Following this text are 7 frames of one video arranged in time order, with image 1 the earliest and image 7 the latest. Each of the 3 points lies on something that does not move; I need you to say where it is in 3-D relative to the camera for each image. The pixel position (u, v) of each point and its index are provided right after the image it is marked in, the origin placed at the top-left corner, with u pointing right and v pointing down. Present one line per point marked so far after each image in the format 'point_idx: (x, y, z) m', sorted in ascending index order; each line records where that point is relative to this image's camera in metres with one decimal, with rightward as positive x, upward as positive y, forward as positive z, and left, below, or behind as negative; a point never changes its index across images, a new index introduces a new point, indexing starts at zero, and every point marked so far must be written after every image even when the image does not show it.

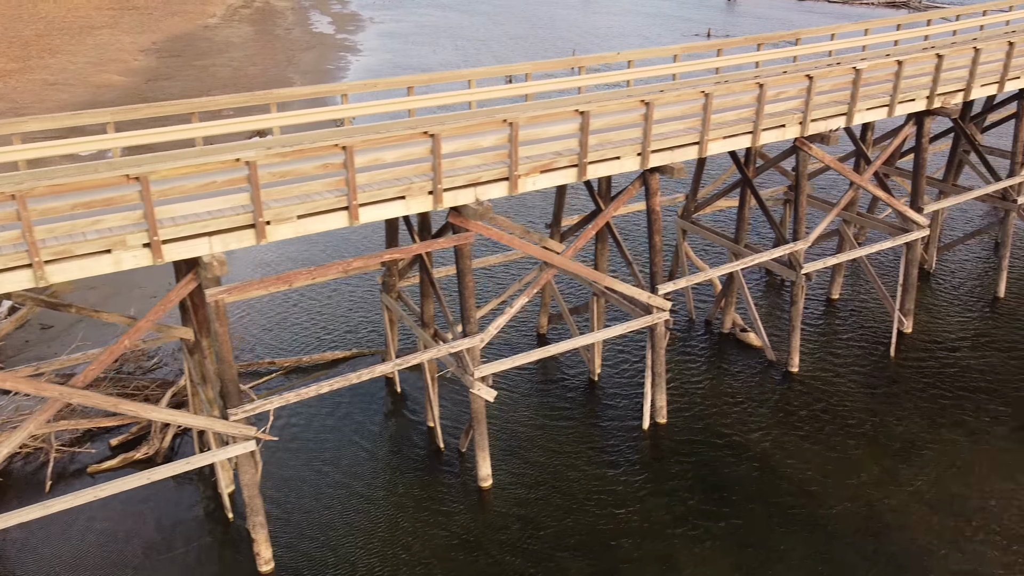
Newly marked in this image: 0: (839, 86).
0: (+5.0, +3.1, +13.1) m
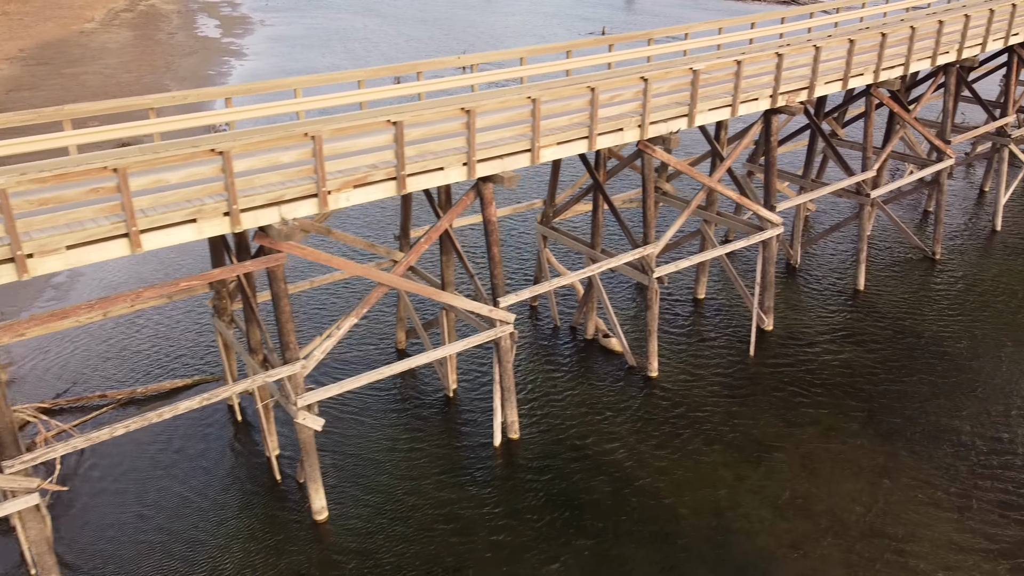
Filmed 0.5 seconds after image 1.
0: (+2.5, +3.1, +12.8) m
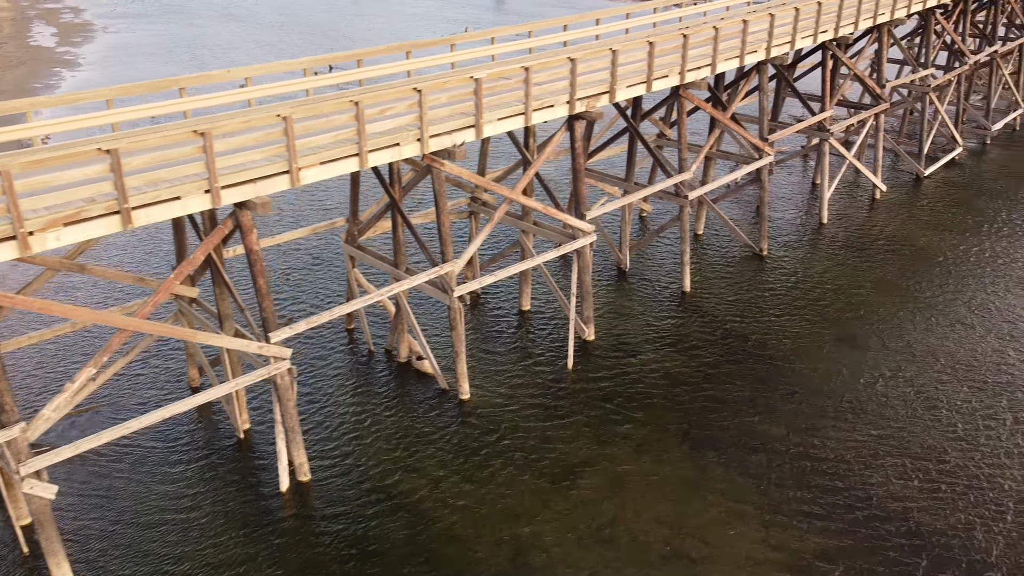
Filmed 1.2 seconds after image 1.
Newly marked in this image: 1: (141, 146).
0: (-0.8, +2.7, +12.1) m
1: (-4.0, +1.5, +9.2) m
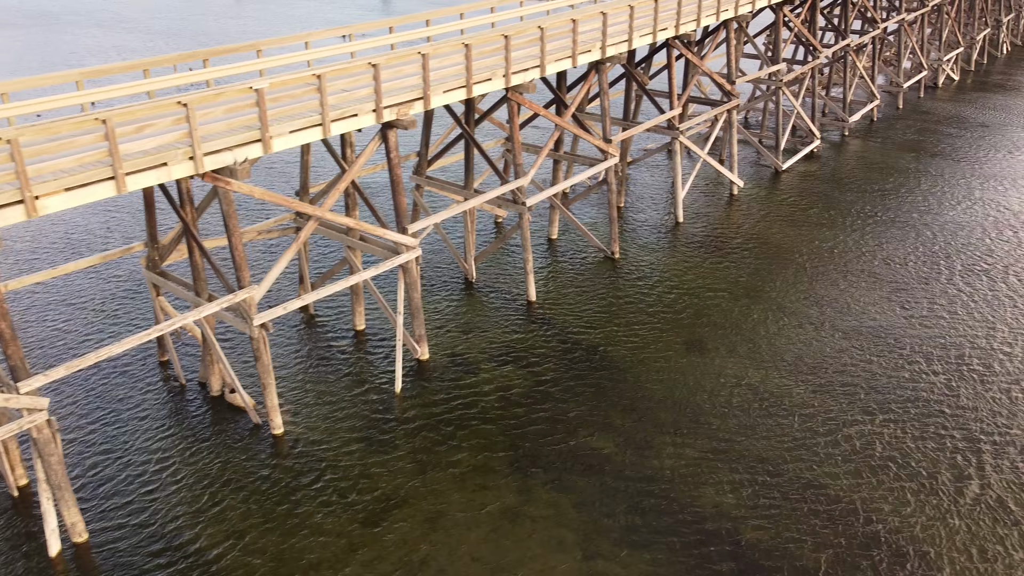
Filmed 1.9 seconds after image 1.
0: (-3.6, +2.3, +11.0) m
1: (-6.5, +1.0, +7.8) m
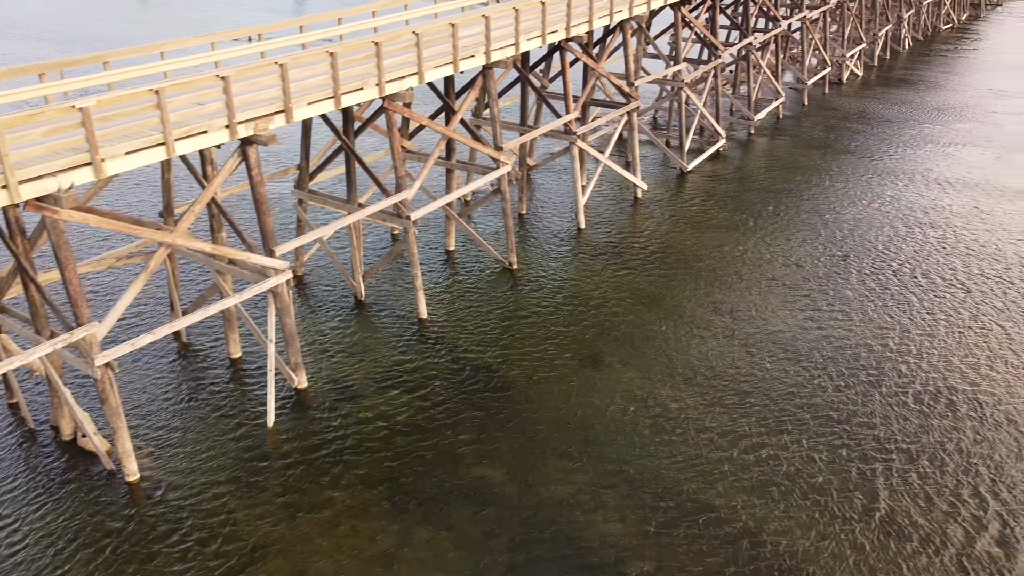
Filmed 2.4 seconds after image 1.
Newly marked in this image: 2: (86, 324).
0: (-5.3, +1.8, +9.9) m
1: (-7.9, +0.4, +6.5) m
2: (-5.5, -0.5, +11.1) m
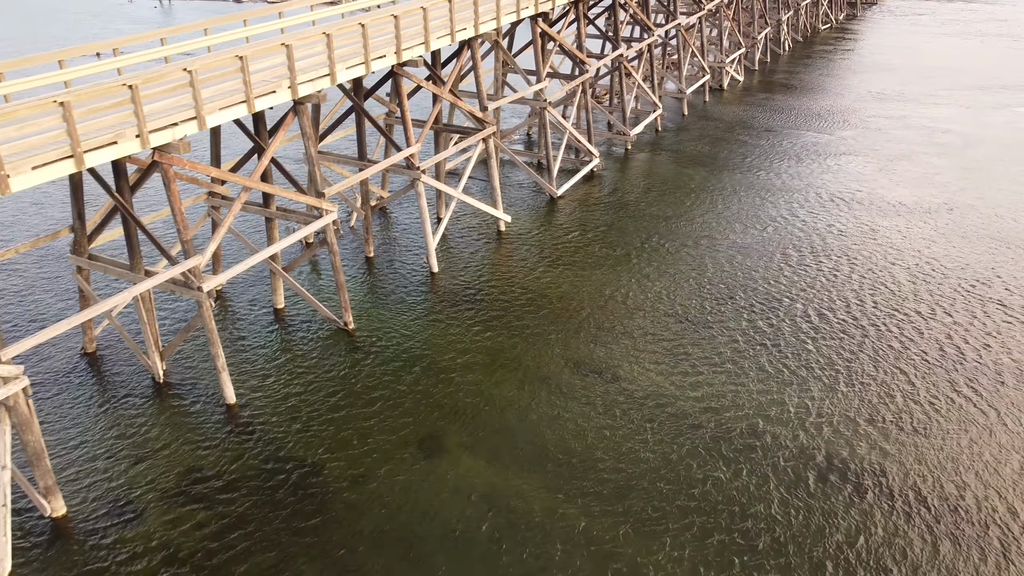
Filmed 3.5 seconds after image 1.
0: (-7.5, +0.4, +6.8) m
1: (-9.6, -1.2, +3.1) m
2: (-7.7, -2.0, +8.0) m
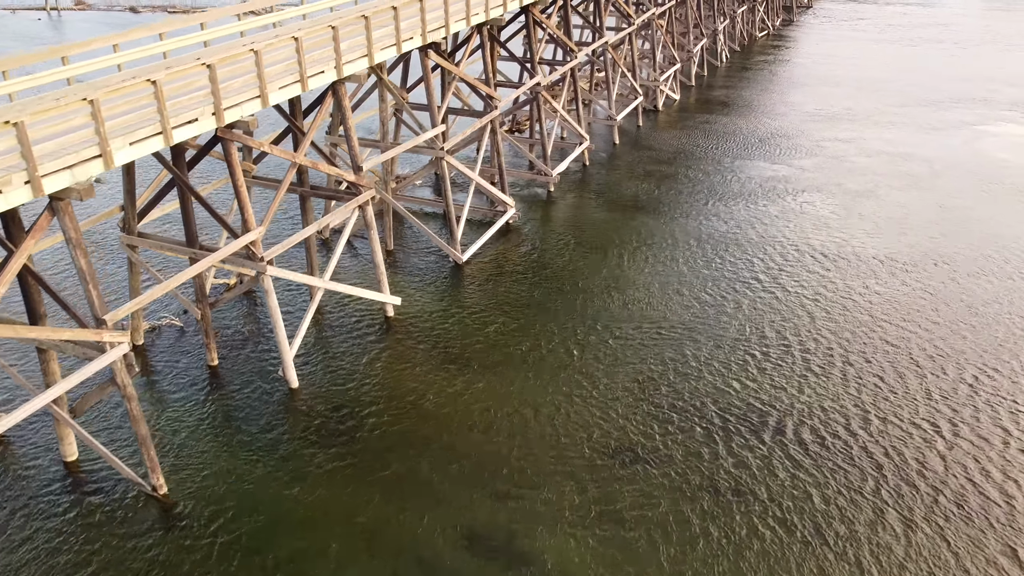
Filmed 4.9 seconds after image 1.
0: (-8.5, -1.8, +2.2) m
1: (-10.3, -3.4, -1.6) m
2: (-8.7, -4.1, +3.3) m
